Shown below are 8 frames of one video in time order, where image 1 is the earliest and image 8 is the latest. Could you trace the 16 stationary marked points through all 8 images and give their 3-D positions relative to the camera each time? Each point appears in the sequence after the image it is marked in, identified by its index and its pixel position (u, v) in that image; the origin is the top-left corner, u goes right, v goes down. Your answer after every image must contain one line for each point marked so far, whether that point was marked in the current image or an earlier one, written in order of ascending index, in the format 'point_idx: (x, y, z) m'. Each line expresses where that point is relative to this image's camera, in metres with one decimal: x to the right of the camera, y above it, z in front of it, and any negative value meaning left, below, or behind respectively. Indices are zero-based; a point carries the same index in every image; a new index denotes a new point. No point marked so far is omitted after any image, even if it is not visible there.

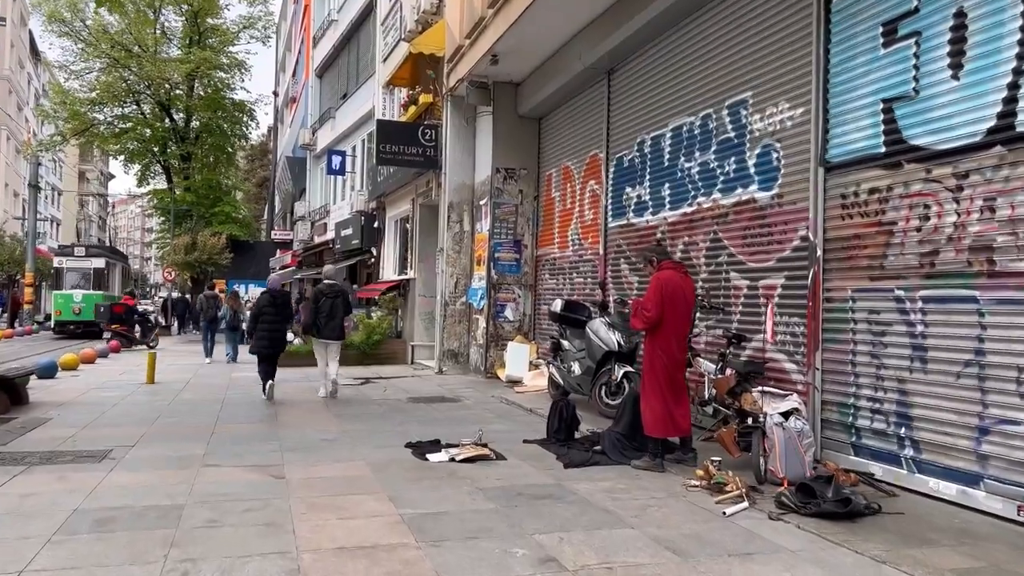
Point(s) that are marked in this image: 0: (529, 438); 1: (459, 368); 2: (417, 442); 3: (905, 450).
0: (+0.2, -1.5, +8.0) m
1: (-1.0, -1.5, +15.4) m
2: (-0.9, -1.4, +7.7) m
3: (+2.9, -1.2, +6.0) m
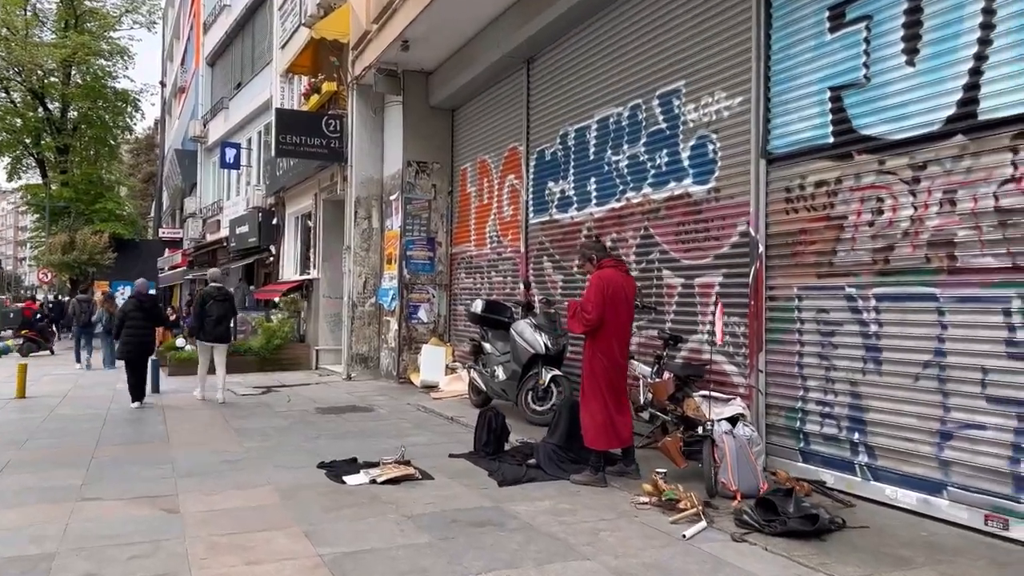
0: (-0.5, -1.5, +7.3) m
1: (-2.5, -1.5, +14.5) m
2: (-1.5, -1.4, +6.9) m
3: (+2.4, -1.2, +5.7) m
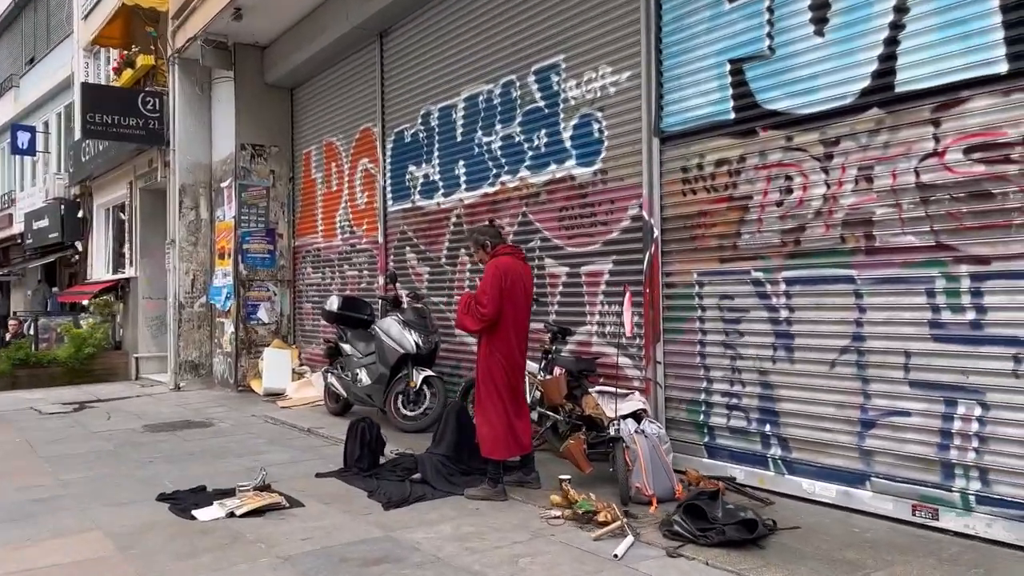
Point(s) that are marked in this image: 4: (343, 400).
0: (-1.5, -1.4, +6.4) m
1: (-4.9, -1.5, +13.1) m
2: (-2.4, -1.4, +5.8) m
3: (+1.7, -1.1, +5.4) m
4: (-1.9, -1.2, +9.2) m
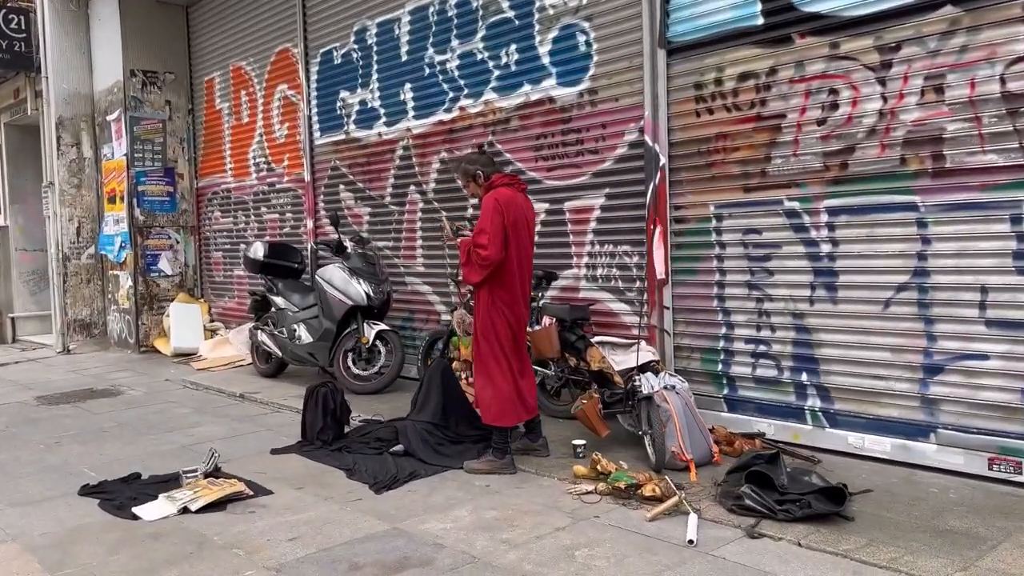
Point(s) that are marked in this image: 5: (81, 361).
0: (-1.5, -1.0, +5.4) m
1: (-5.8, -0.8, +11.5) m
2: (-2.3, -1.1, +4.7) m
3: (+1.7, -0.7, +4.8) m
4: (-2.3, -0.7, +8.1) m
5: (-5.5, -0.9, +10.5) m
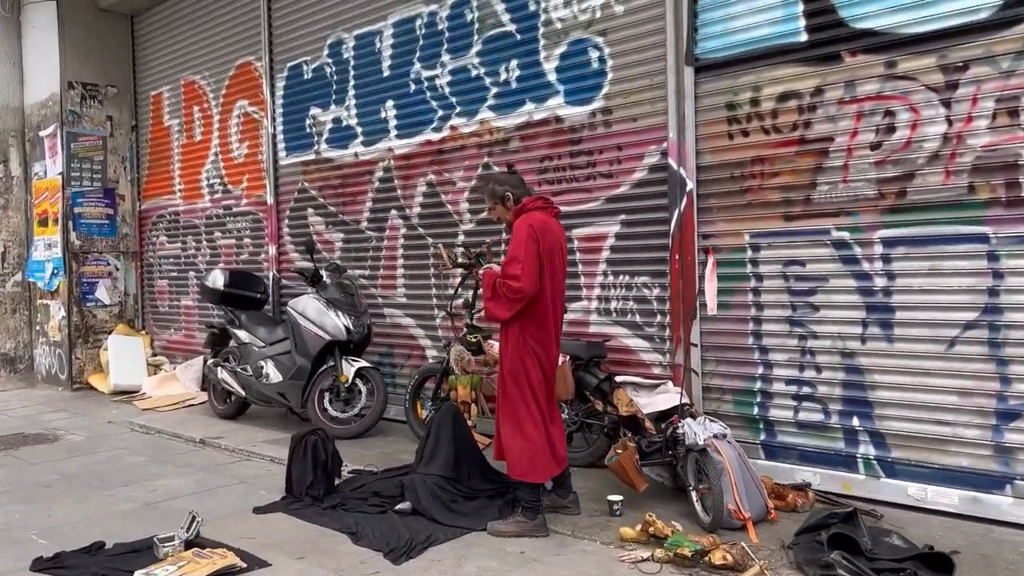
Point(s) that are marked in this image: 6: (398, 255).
0: (-1.4, -1.2, +4.7) m
1: (-6.2, -1.1, +10.5) m
2: (-2.2, -1.3, +3.9) m
3: (+1.9, -0.9, +4.5) m
4: (-2.5, -1.0, +7.4) m
5: (-5.8, -1.3, +9.5) m
6: (-1.0, +0.3, +7.2) m
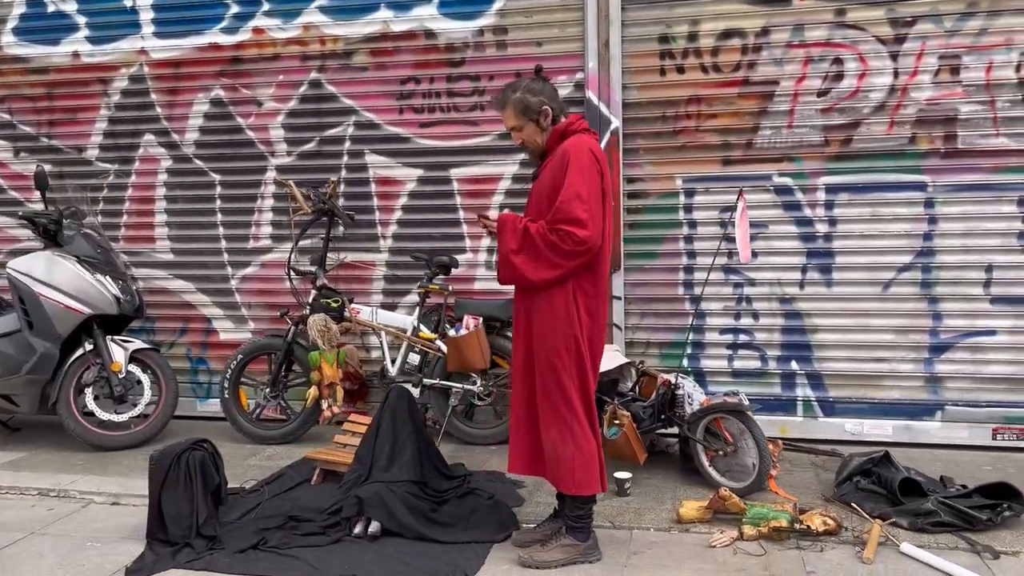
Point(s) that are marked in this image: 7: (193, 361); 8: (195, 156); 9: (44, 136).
0: (-1.4, -1.0, +3.1) m
1: (-8.5, -0.9, +5.6) m
2: (-1.6, -1.1, +2.1) m
3: (+1.6, -0.6, +4.5) m
4: (-3.6, -0.7, +4.9) m
5: (-7.6, -1.0, +5.0) m
6: (-2.3, +0.6, +5.4) m
7: (-2.1, -0.5, +5.4) m
8: (-2.0, +0.8, +5.3) m
9: (-3.1, +1.0, +5.5) m
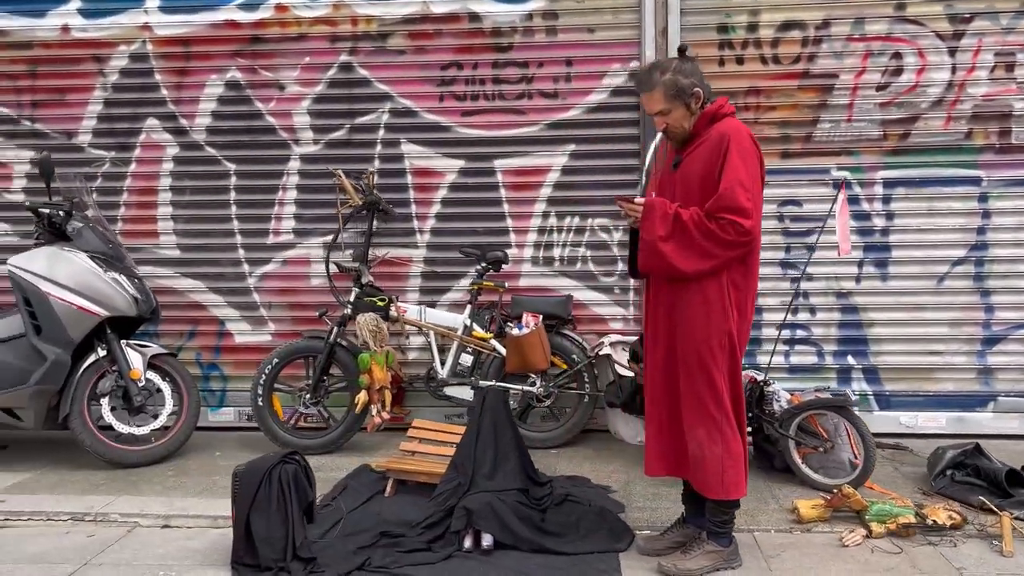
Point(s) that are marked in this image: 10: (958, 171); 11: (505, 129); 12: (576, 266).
0: (-0.9, -1.0, +2.8) m
1: (-8.2, -0.9, +4.4) m
2: (-1.0, -1.1, +1.7) m
3: (+1.9, -0.5, +4.5) m
4: (-3.3, -0.7, +4.2) m
5: (-7.3, -1.1, +3.9) m
6: (-2.1, +0.6, +4.9) m
7: (-1.8, -0.5, +4.9) m
8: (-1.8, +0.8, +4.8) m
9: (-2.9, +1.0, +4.9) m
10: (+2.4, +0.6, +4.4) m
11: (0.0, +0.9, +4.6) m
12: (+0.4, +0.1, +4.6) m
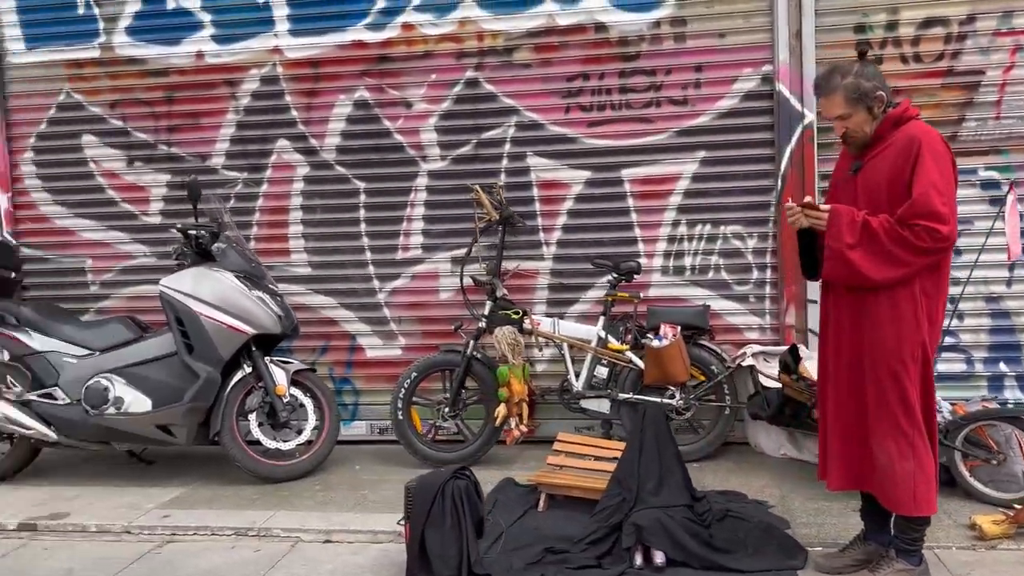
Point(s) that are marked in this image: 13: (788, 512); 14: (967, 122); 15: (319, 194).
0: (-0.3, -1.1, +2.8) m
1: (-7.5, -1.1, +4.9) m
2: (-0.5, -1.2, +1.7) m
3: (+2.6, -0.6, +4.3) m
4: (-2.6, -0.8, +4.4) m
5: (-6.6, -1.3, +4.3) m
6: (-1.3, +0.5, +5.0) m
7: (-1.1, -0.6, +5.0) m
8: (-1.1, +0.8, +4.9) m
9: (-2.1, +0.9, +5.1) m
10: (+3.1, +0.6, +4.2) m
11: (+0.7, +0.8, +4.6) m
12: (+1.1, +0.1, +4.5) m
13: (+1.2, -1.0, +3.6) m
14: (+2.4, +0.9, +4.3) m
15: (-1.2, +0.6, +5.0) m
